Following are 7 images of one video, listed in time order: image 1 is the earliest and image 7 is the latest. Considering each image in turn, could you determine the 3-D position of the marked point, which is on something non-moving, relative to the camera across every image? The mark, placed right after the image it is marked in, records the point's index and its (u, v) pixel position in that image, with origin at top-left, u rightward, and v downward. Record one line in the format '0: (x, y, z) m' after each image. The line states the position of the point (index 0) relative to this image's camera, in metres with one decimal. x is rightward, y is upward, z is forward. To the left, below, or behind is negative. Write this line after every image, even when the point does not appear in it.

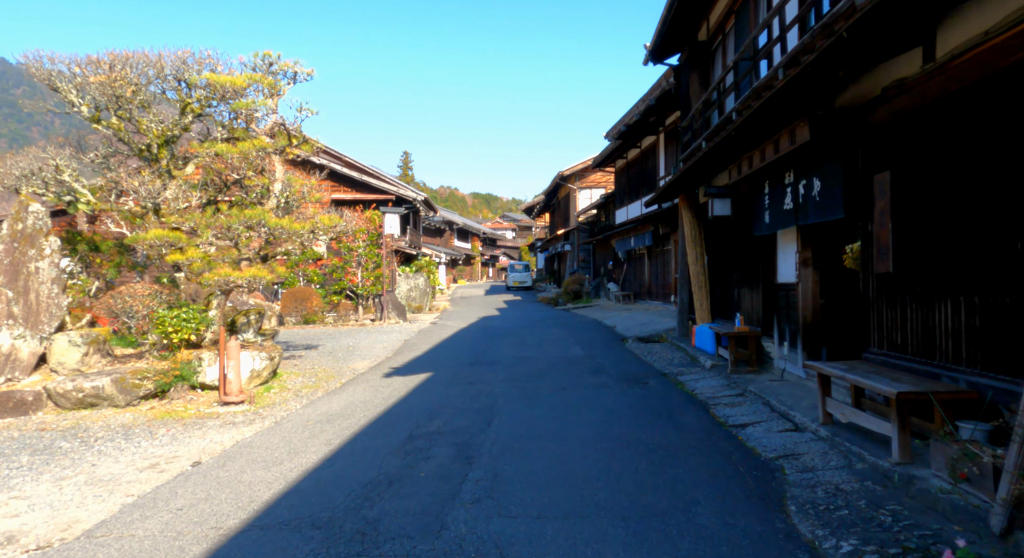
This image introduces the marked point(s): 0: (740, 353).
0: (+3.4, -1.1, +8.9) m
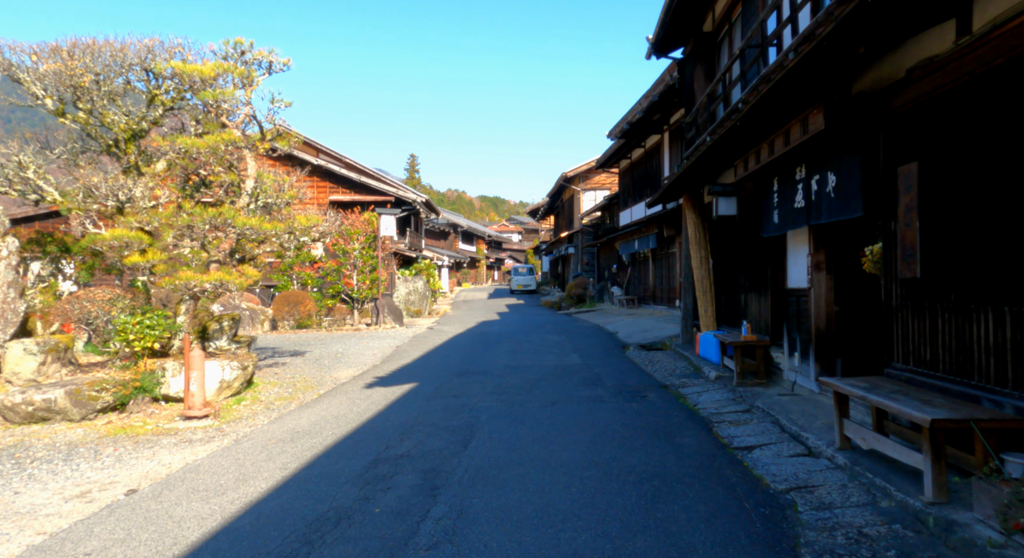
0: (+3.2, -1.2, +8.2) m
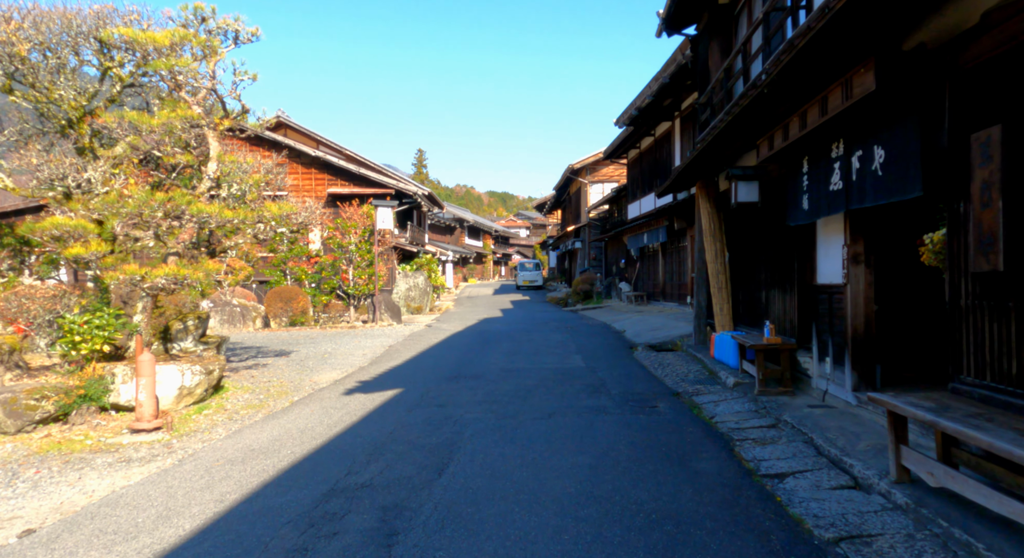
0: (+3.1, -1.1, +7.3) m
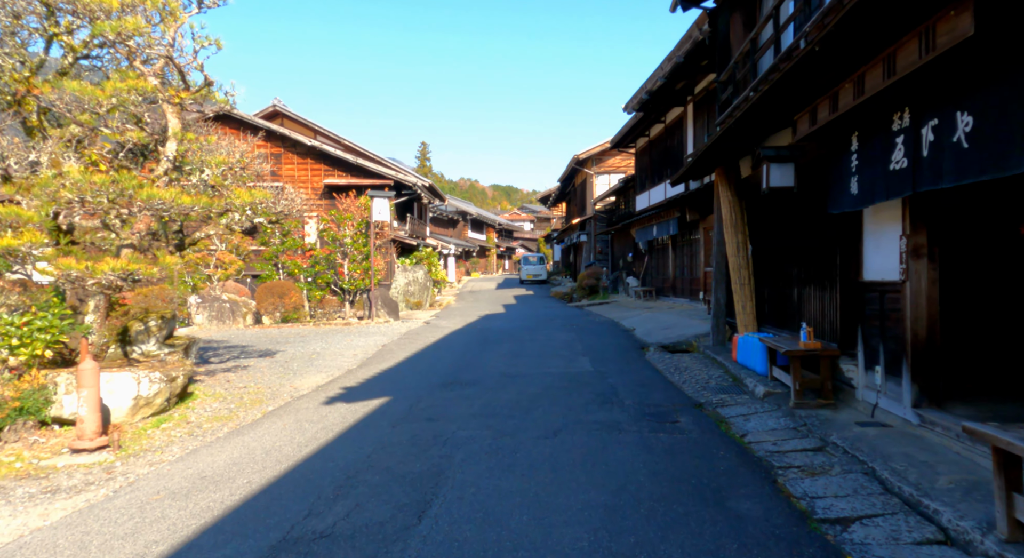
0: (+3.1, -1.1, +6.3) m
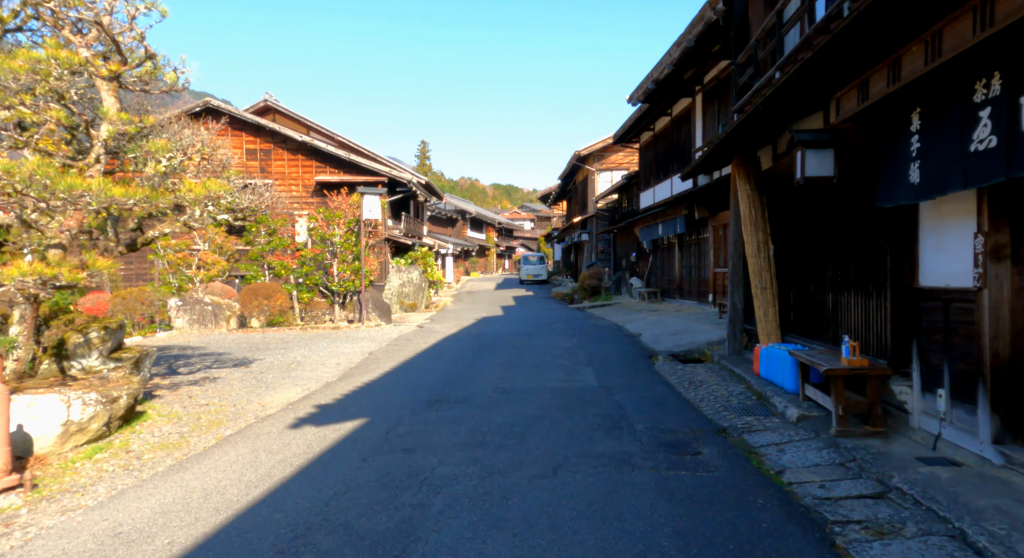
0: (+3.1, -1.1, +5.4) m
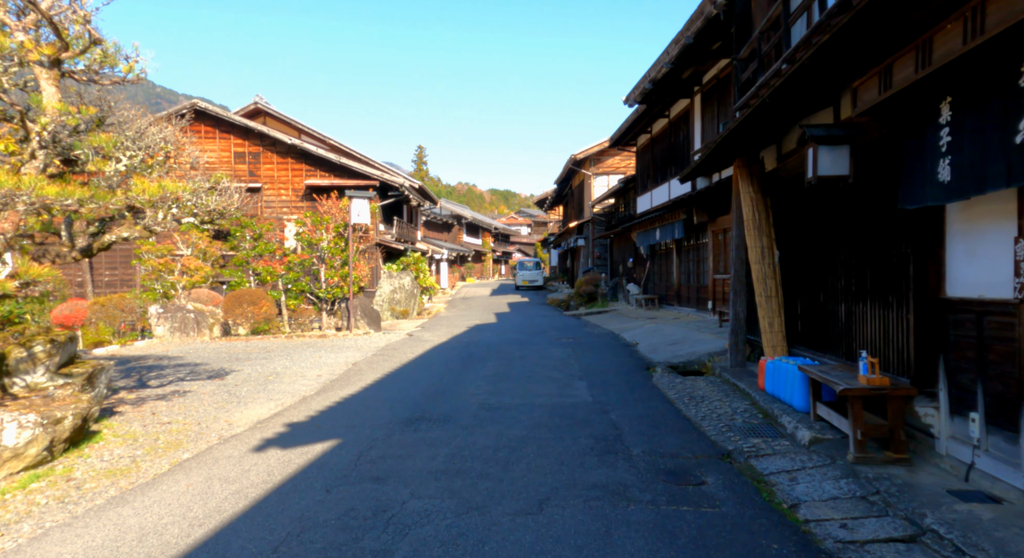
0: (+2.9, -1.2, +4.8) m
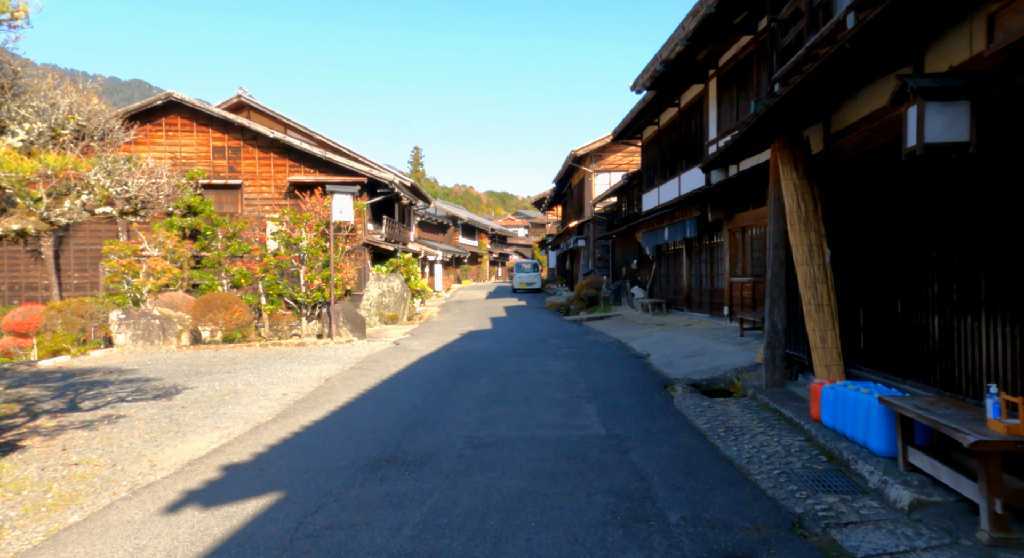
0: (+2.9, -1.2, +3.4) m
